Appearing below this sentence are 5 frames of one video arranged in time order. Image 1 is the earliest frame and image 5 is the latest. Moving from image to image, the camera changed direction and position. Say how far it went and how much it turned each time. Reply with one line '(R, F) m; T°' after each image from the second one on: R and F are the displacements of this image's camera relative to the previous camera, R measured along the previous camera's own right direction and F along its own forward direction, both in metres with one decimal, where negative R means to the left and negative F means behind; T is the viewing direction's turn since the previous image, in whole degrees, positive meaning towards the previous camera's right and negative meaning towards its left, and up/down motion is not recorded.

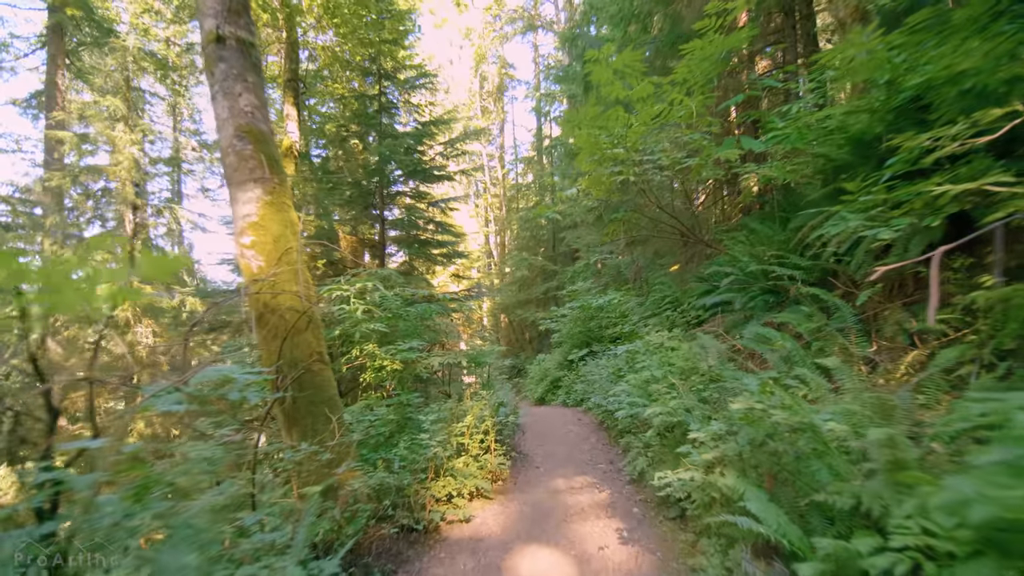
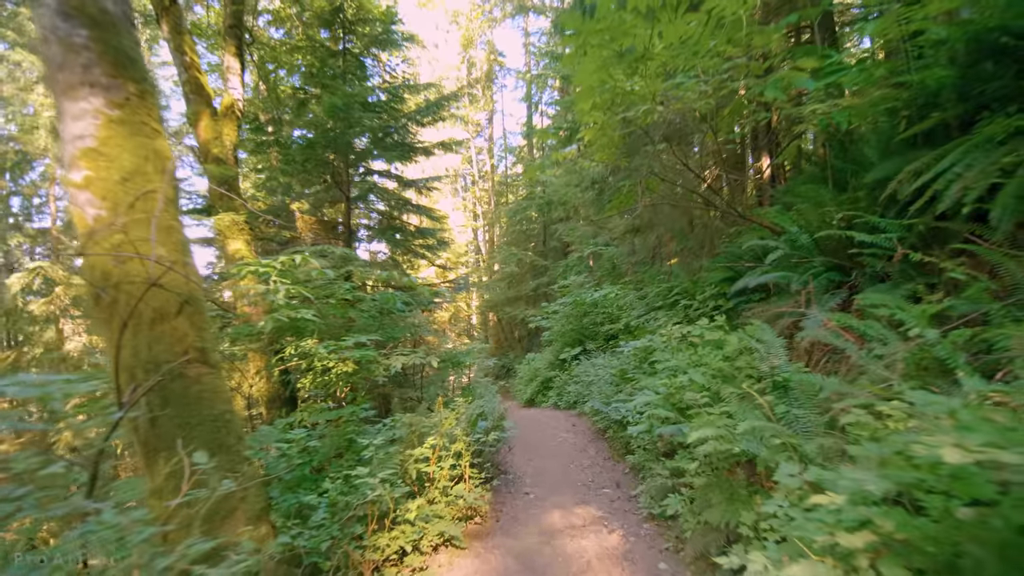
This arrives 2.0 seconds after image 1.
(+0.1, +1.5) m; +1°
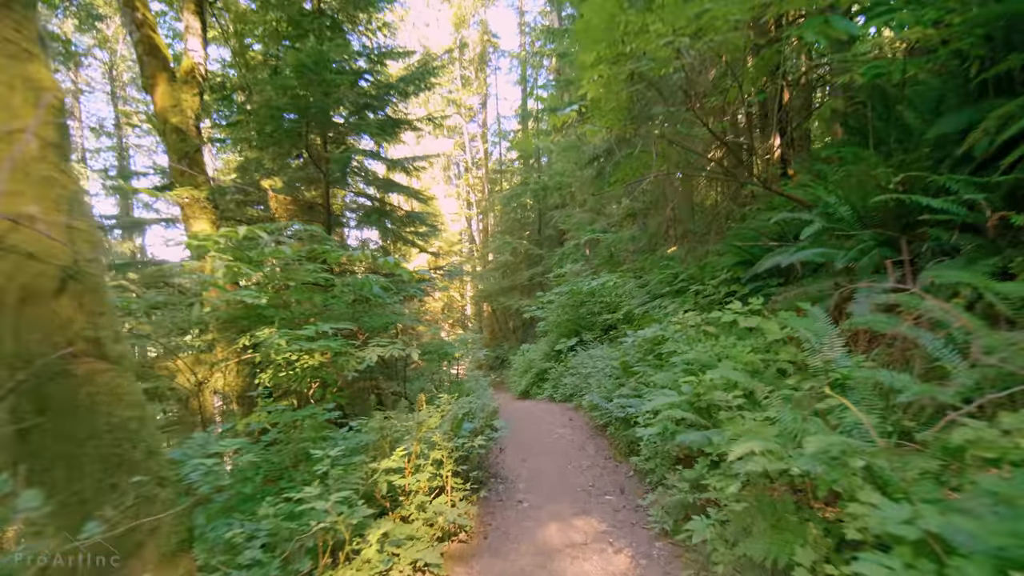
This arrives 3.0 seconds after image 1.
(0.0, +0.7) m; 0°
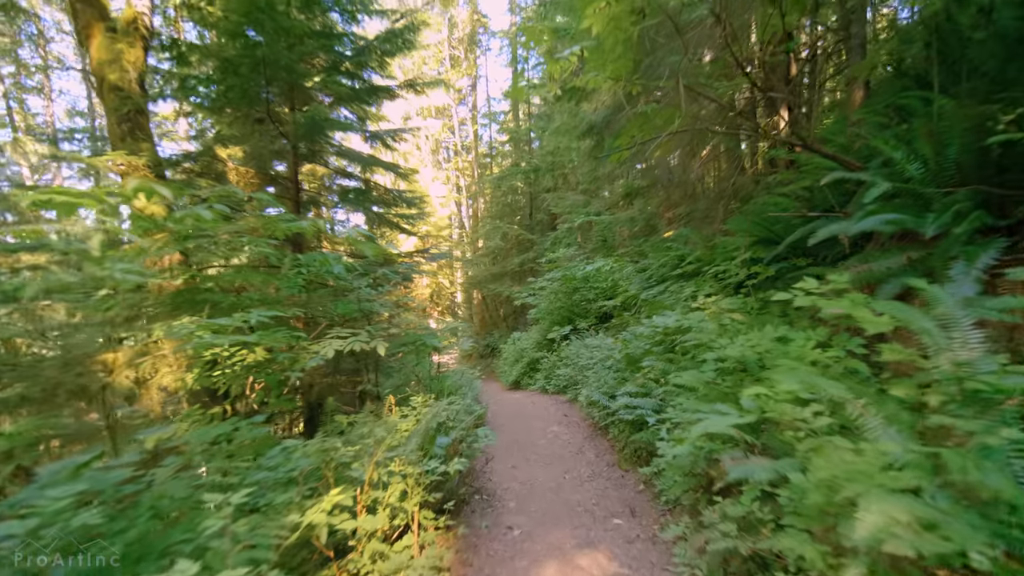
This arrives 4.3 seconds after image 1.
(0.0, +0.9) m; +1°
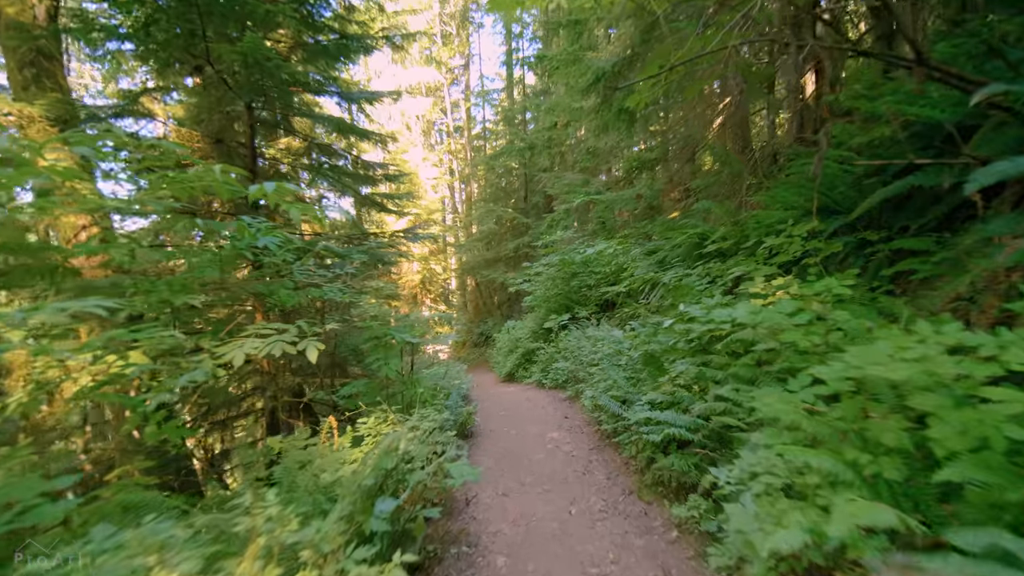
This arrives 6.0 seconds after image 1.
(0.0, +1.2) m; 0°
